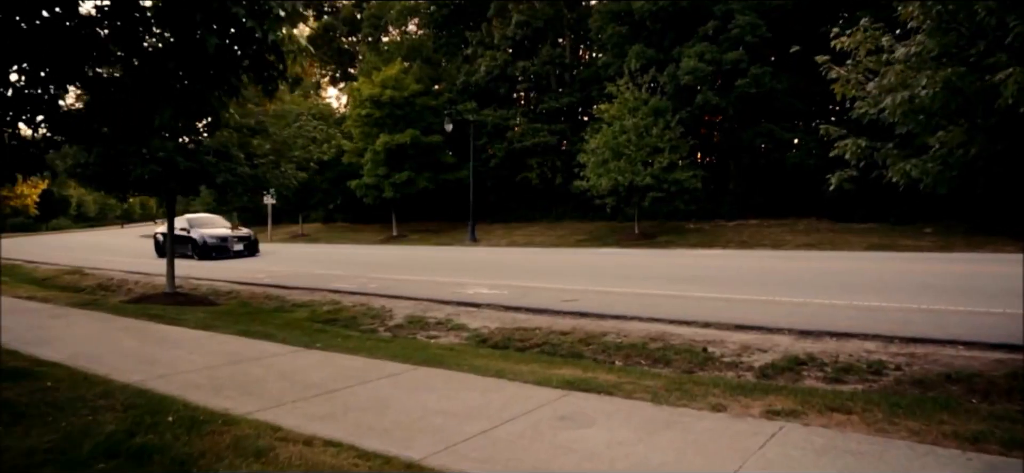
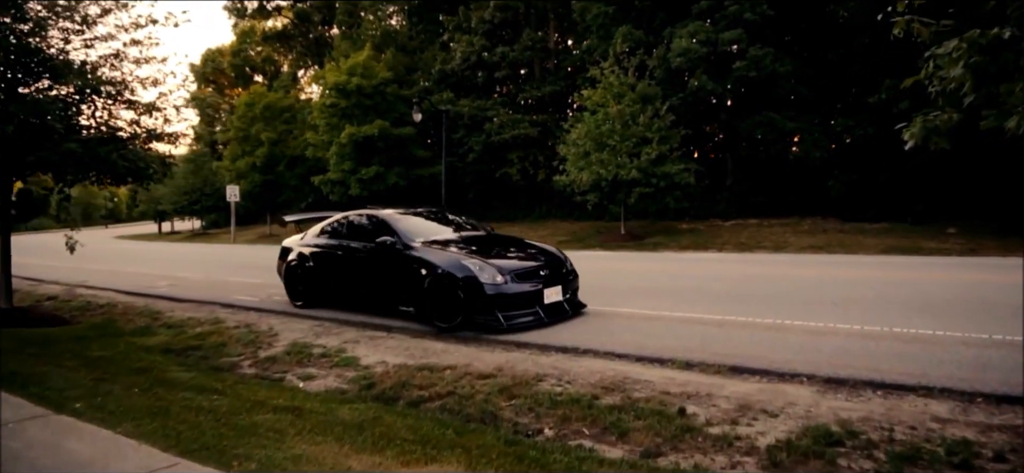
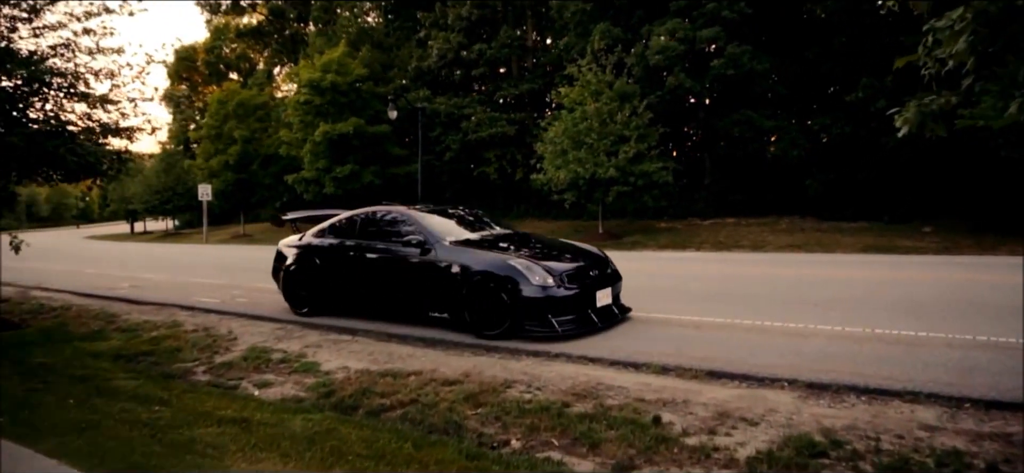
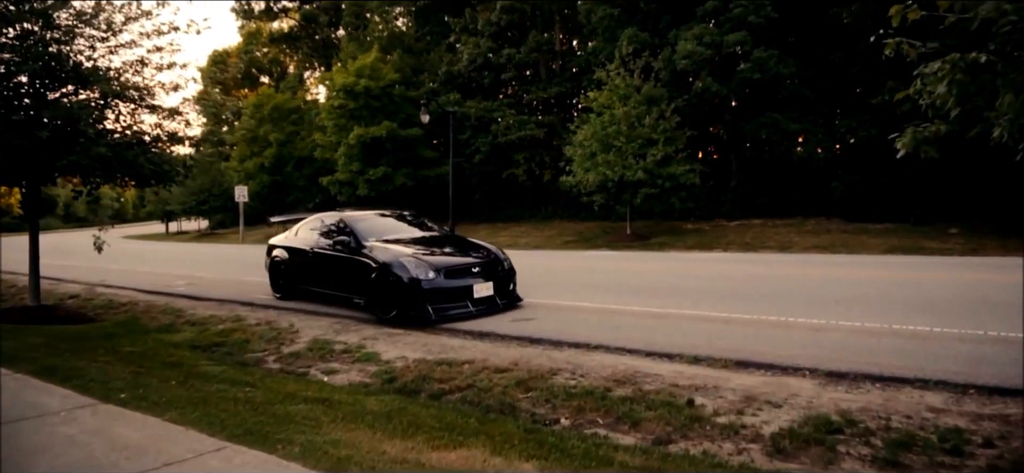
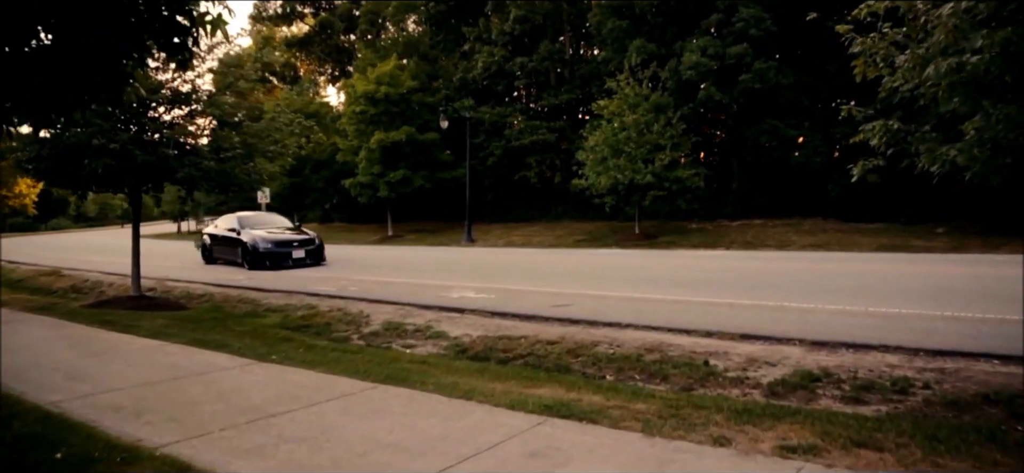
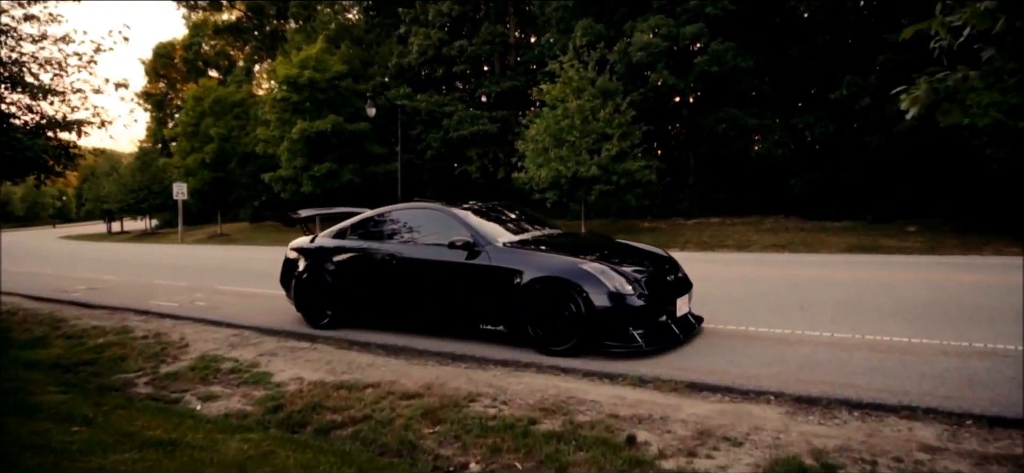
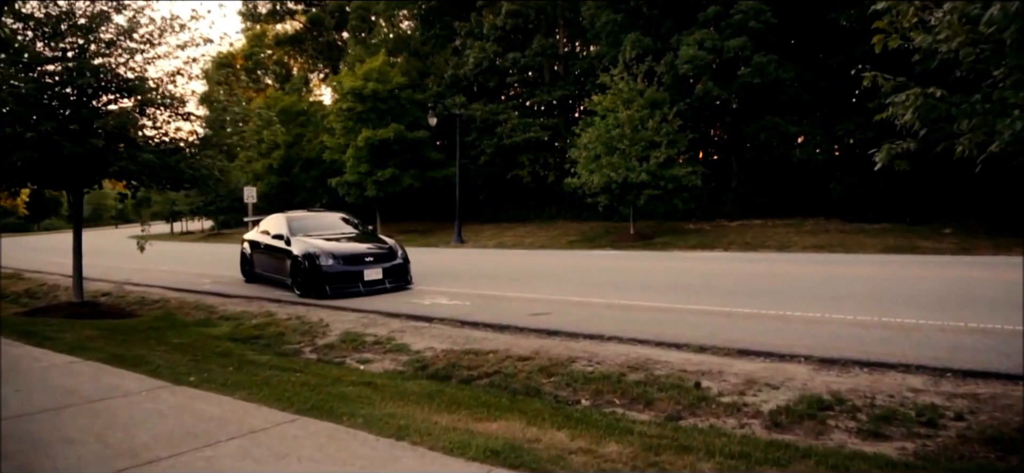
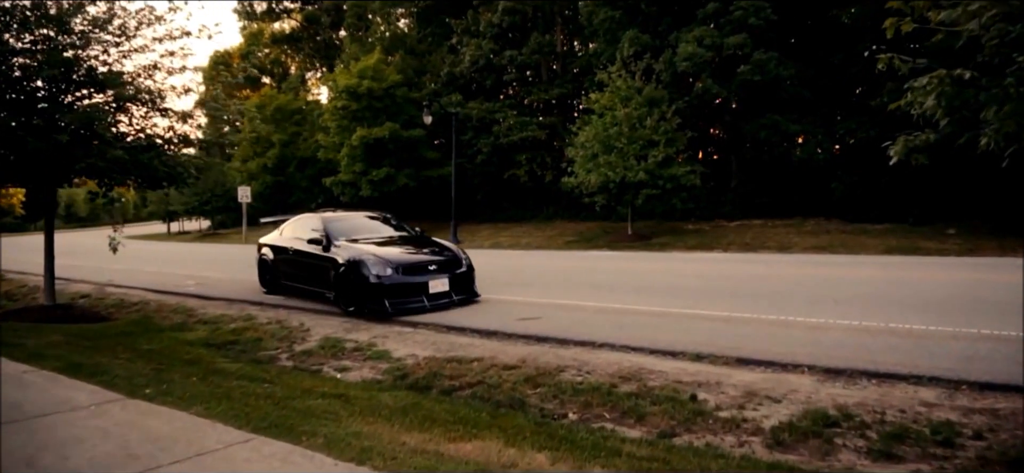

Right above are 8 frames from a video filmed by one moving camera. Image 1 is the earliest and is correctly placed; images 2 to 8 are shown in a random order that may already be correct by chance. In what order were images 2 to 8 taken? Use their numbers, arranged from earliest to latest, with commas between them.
5, 7, 8, 4, 2, 3, 6
